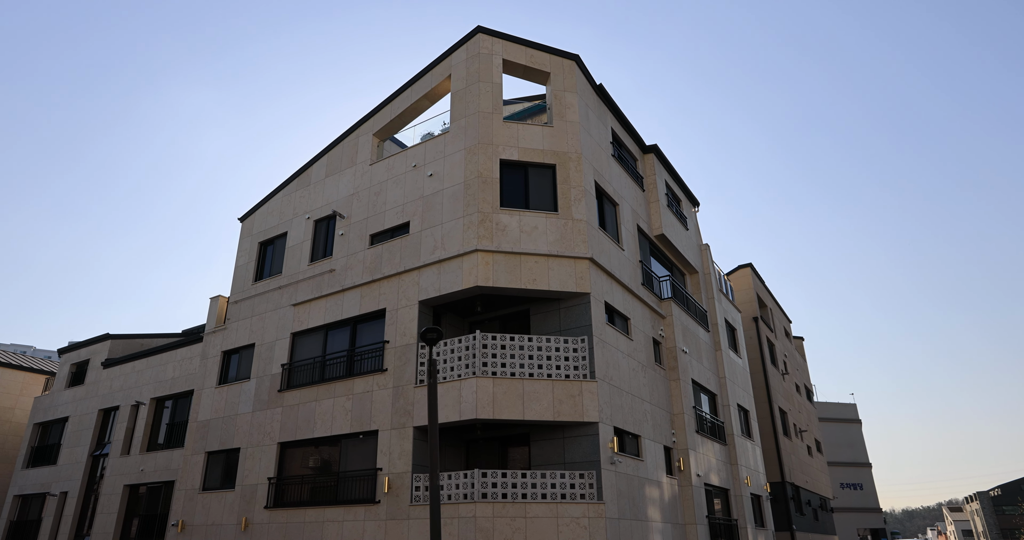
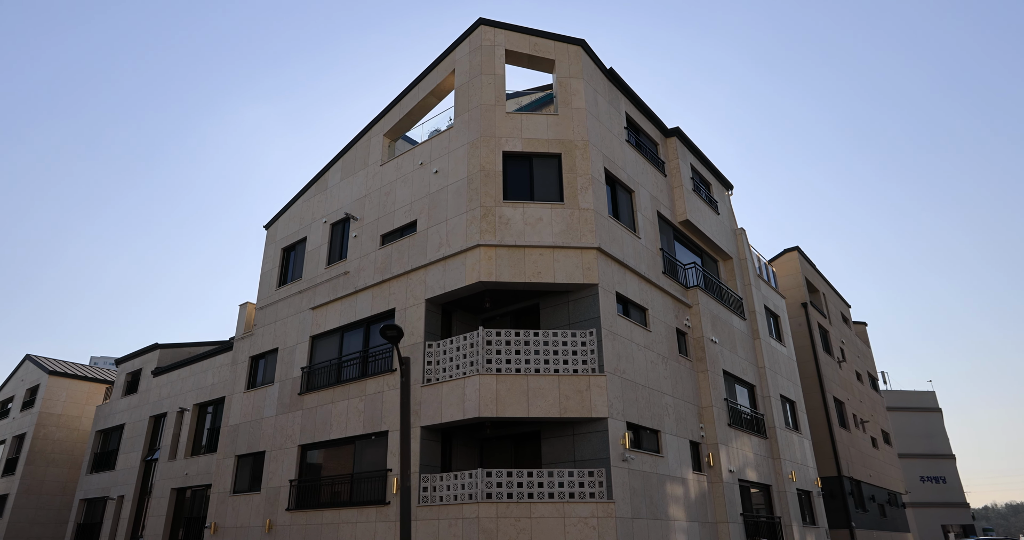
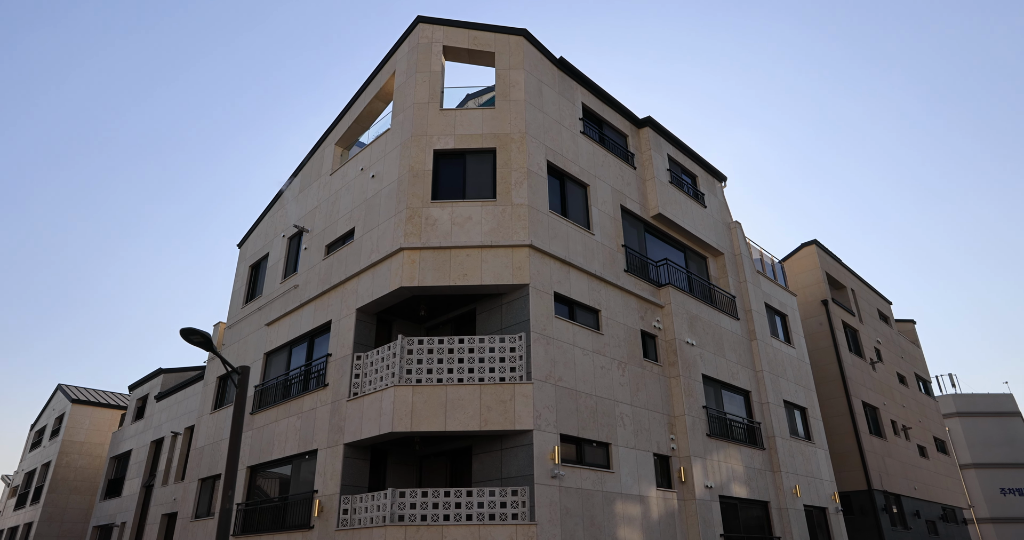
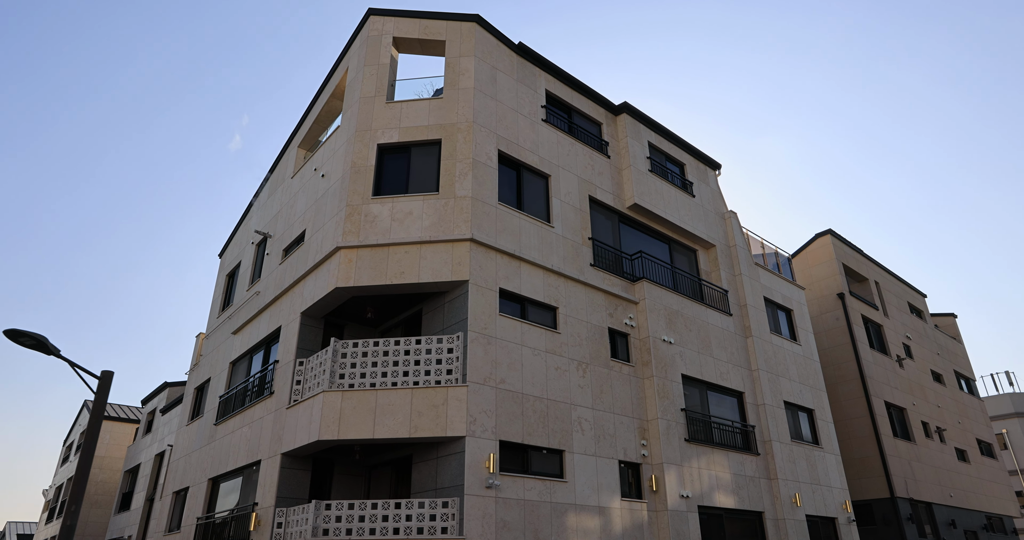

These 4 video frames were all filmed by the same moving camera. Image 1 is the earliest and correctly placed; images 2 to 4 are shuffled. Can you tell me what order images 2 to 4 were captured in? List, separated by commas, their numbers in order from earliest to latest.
2, 3, 4
